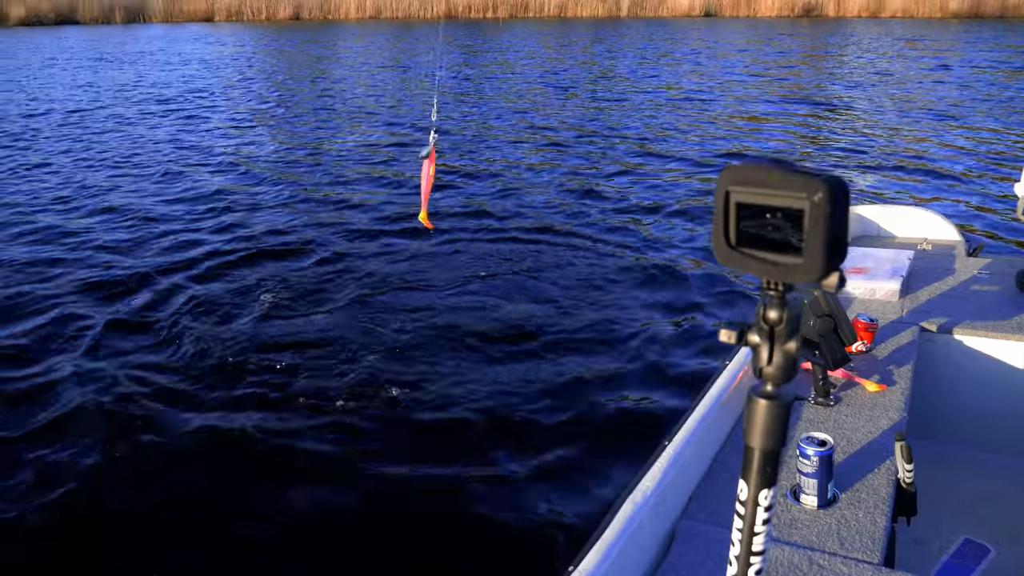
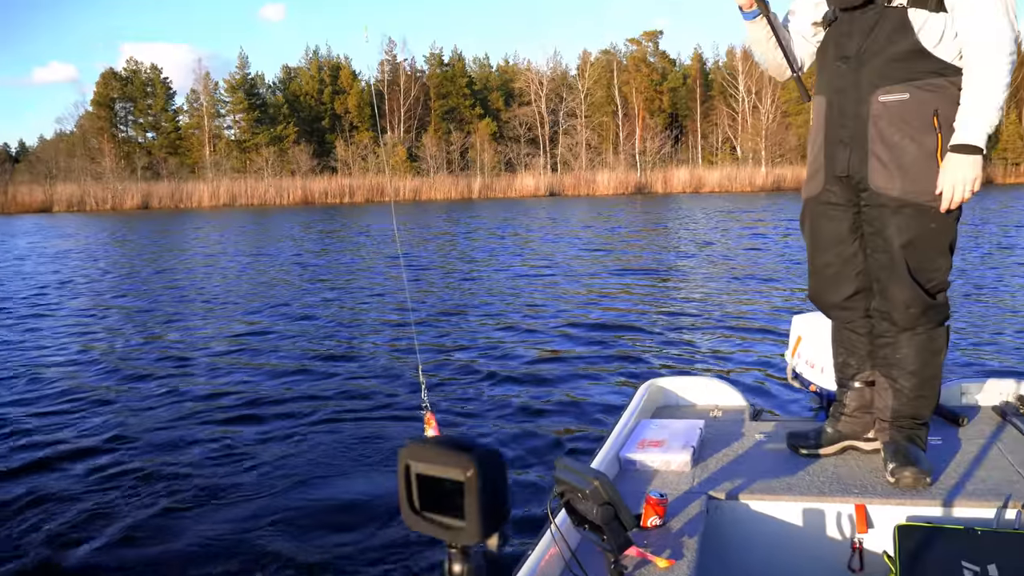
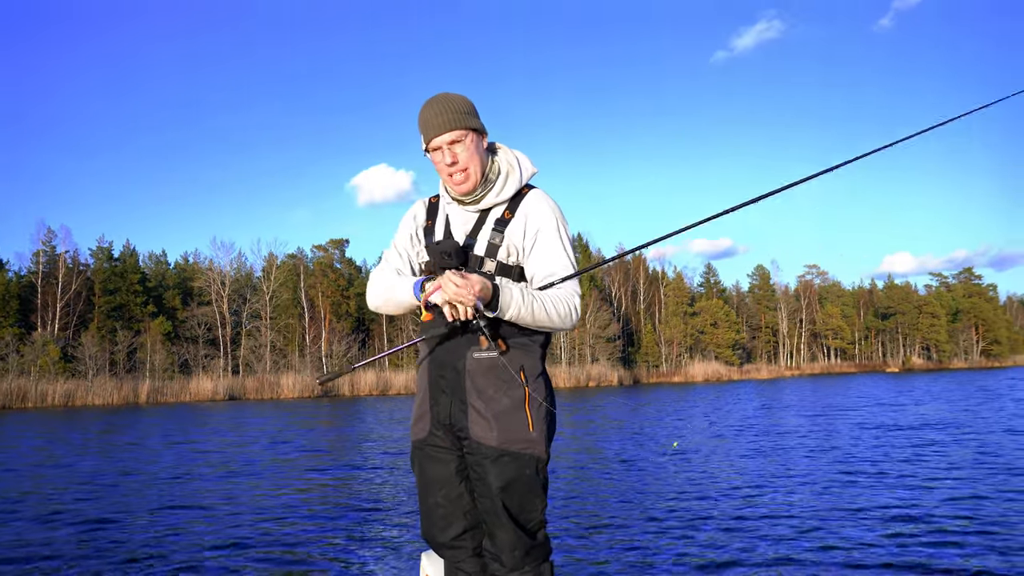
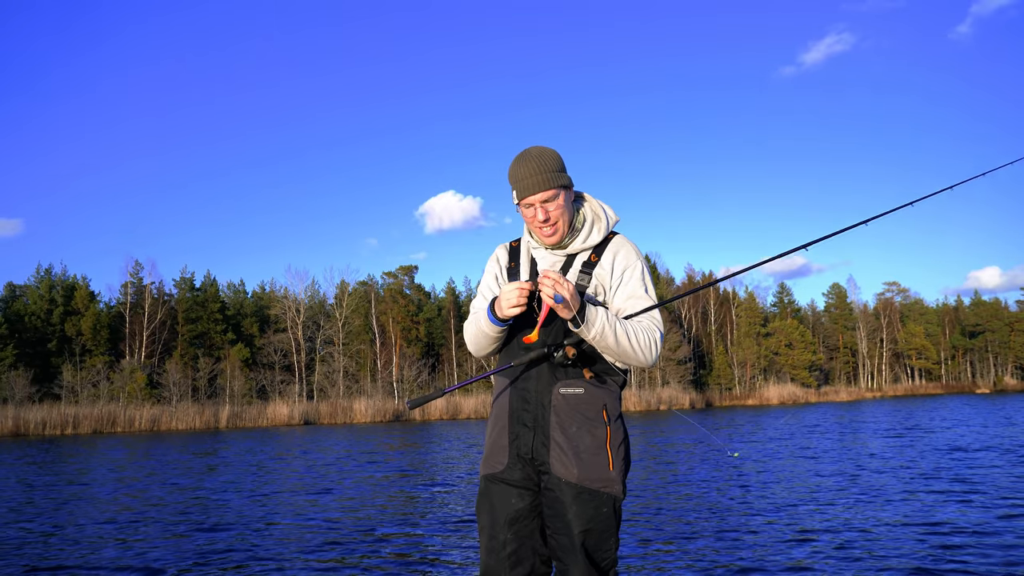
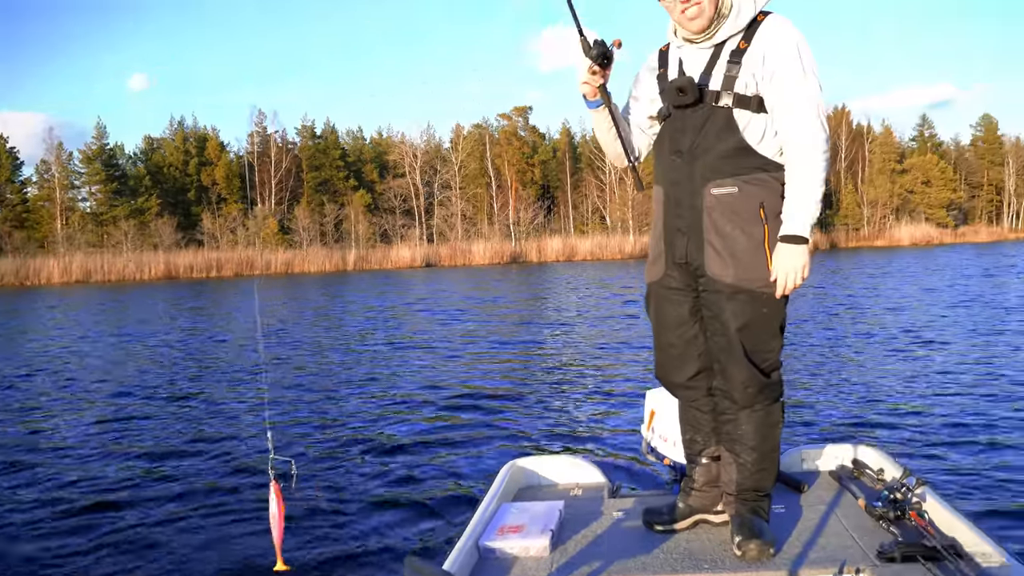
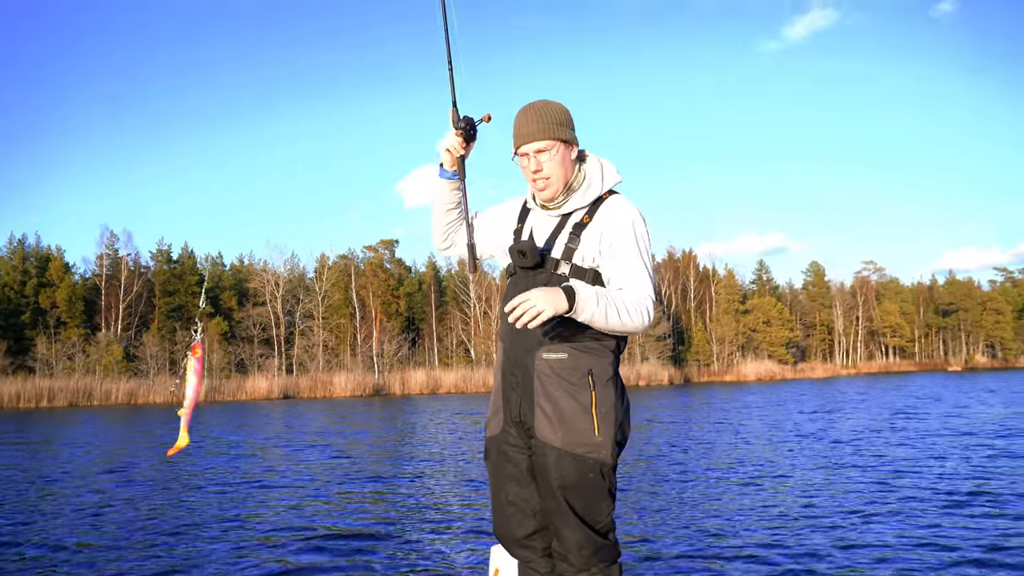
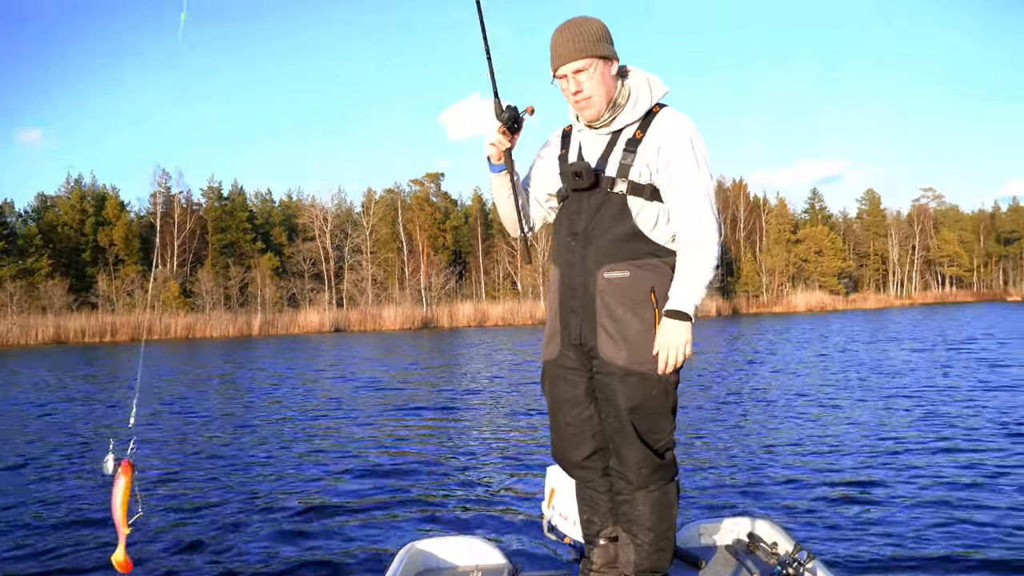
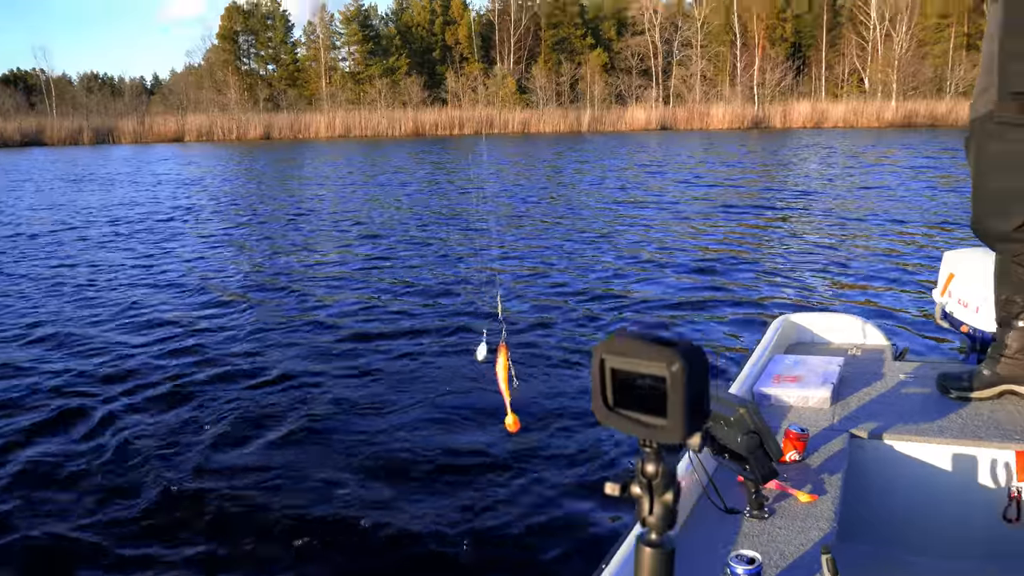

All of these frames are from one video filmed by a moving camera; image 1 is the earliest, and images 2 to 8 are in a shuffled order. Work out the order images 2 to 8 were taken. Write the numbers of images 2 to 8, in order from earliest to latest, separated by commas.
8, 2, 5, 7, 6, 3, 4
